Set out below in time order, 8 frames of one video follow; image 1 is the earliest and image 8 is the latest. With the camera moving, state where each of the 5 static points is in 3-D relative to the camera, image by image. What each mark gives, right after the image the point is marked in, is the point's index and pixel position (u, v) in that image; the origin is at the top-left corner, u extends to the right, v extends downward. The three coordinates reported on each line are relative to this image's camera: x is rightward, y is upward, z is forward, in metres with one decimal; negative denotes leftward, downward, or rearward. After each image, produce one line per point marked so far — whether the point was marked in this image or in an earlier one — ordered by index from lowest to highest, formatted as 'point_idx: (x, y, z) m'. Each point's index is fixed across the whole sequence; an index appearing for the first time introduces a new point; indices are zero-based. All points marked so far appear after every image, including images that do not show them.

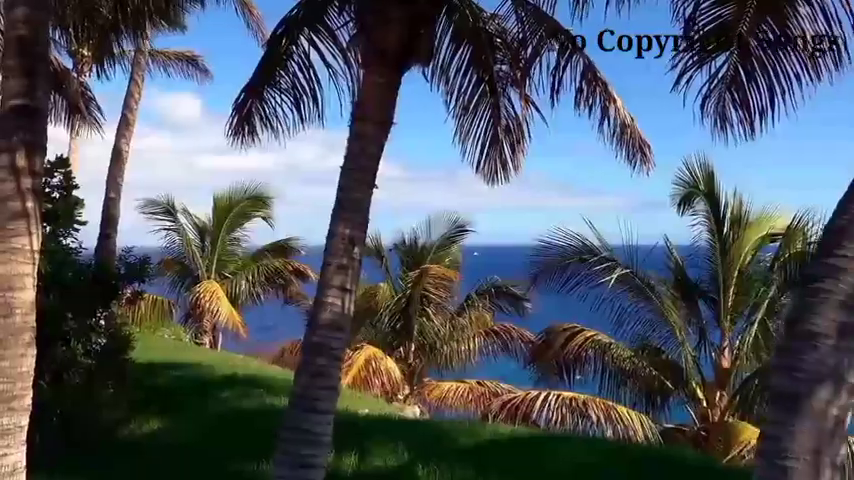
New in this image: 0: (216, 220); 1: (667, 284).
0: (-4.5, +0.4, +18.8) m
1: (+3.3, -0.6, +12.0) m
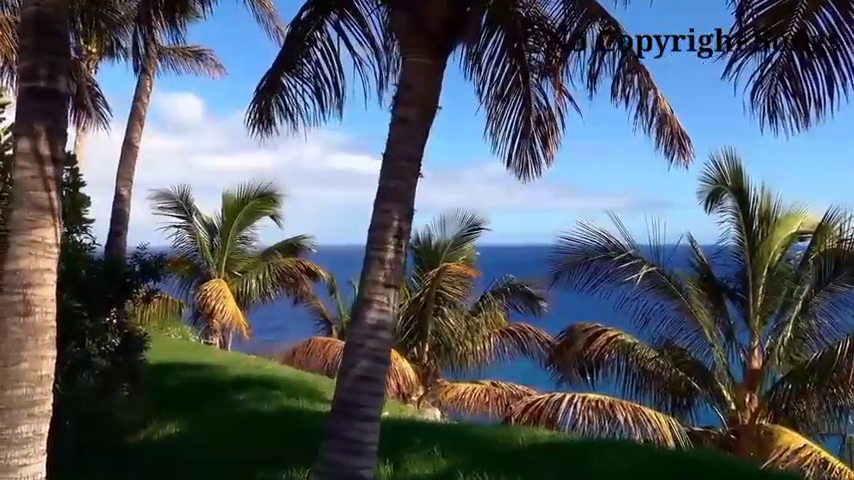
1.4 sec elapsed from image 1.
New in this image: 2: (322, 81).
0: (-4.2, +0.4, +18.4) m
1: (+3.6, -0.6, +11.7) m
2: (-0.8, +1.3, +7.2) m
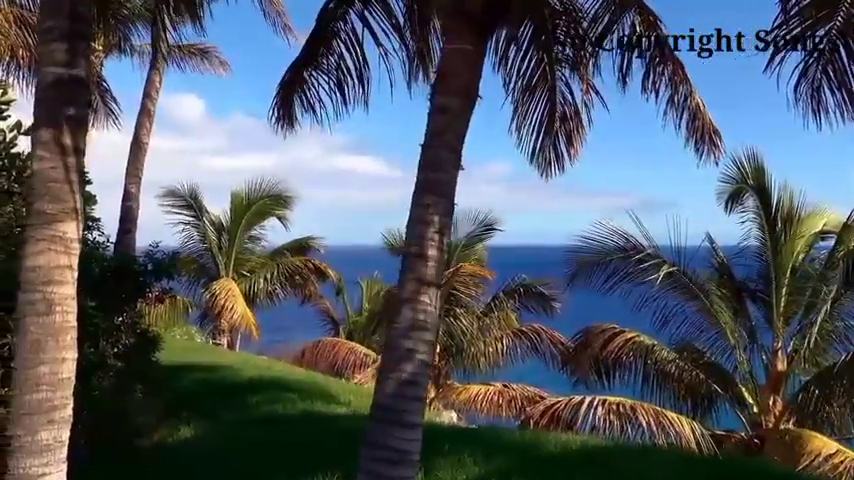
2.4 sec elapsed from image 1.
0: (-4.0, +0.5, +18.2) m
1: (+3.8, -0.6, +11.4) m
2: (-0.6, +1.4, +7.0) m
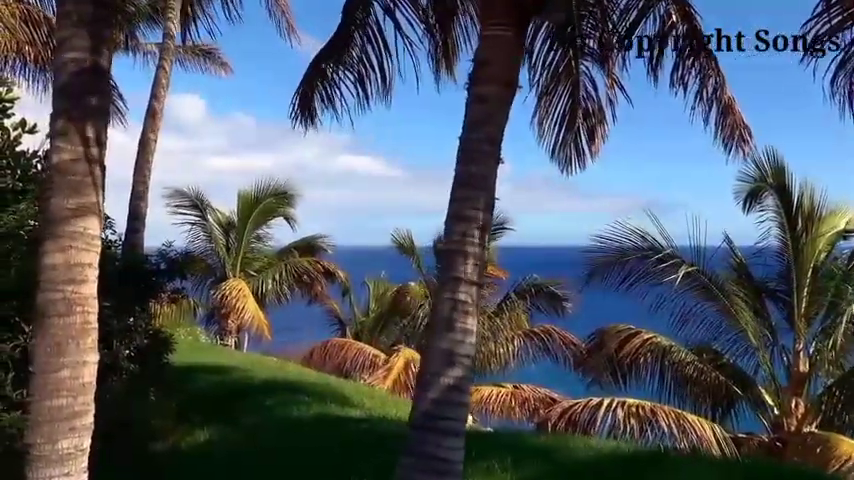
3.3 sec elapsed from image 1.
0: (-3.8, +0.5, +18.0) m
1: (+4.0, -0.5, +11.2) m
2: (-0.4, +1.4, +6.8) m
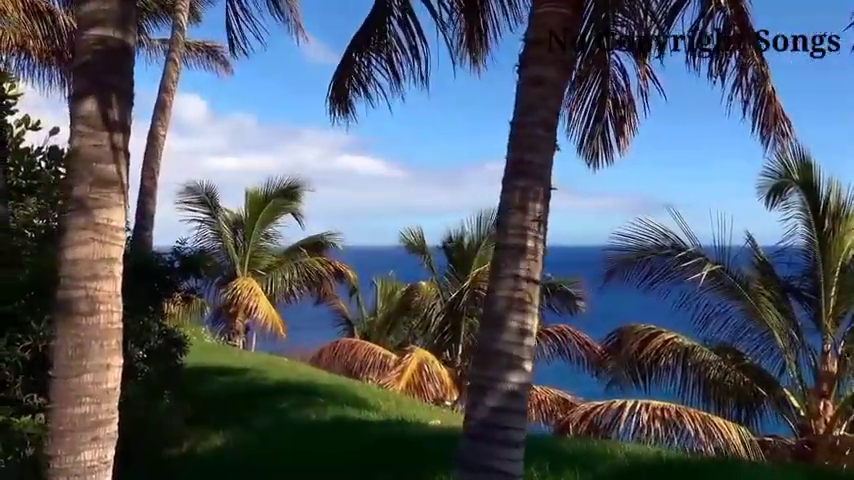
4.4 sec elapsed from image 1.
0: (-3.6, +0.5, +17.7) m
1: (+4.2, -0.5, +10.9) m
2: (-0.2, +1.4, +6.5) m
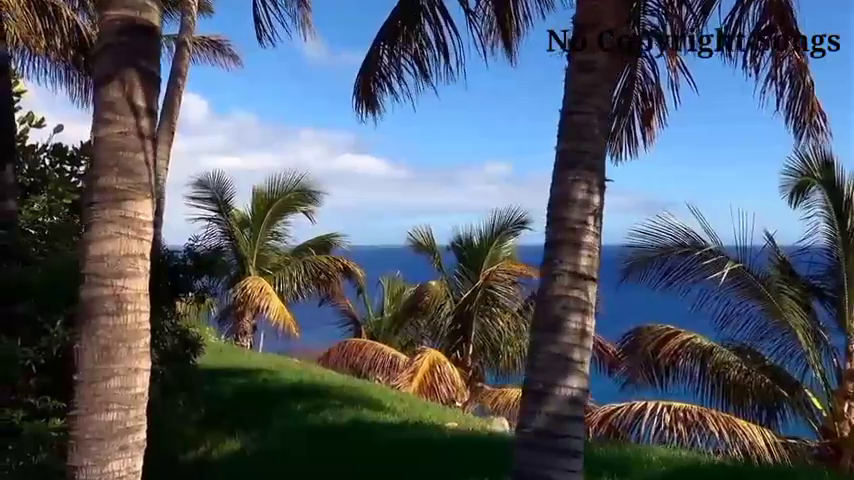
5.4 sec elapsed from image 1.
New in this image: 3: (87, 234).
0: (-3.4, +0.5, +17.5) m
1: (+4.4, -0.5, +10.7) m
2: (-0.1, +1.4, +6.2) m
3: (-1.3, 0.0, +3.3) m
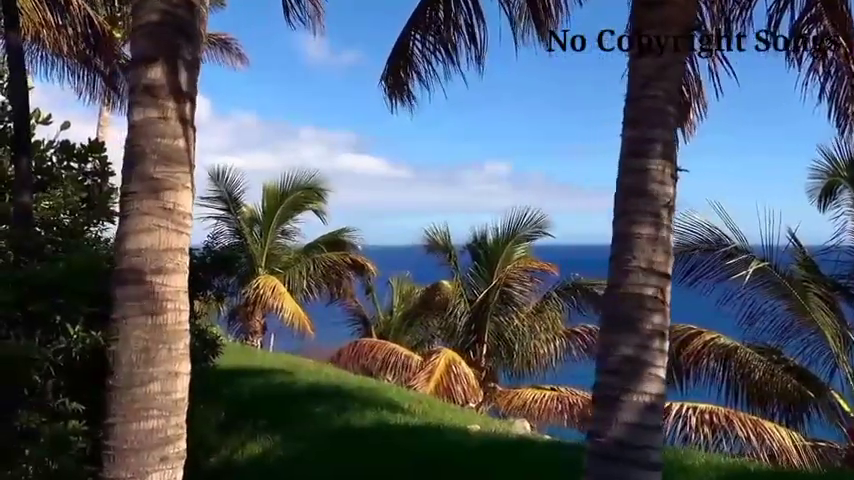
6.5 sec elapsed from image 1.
0: (-3.2, +0.6, +17.2) m
1: (+4.6, -0.5, +10.4) m
2: (+0.2, +1.4, +6.0) m
3: (-1.1, 0.0, +3.1) m
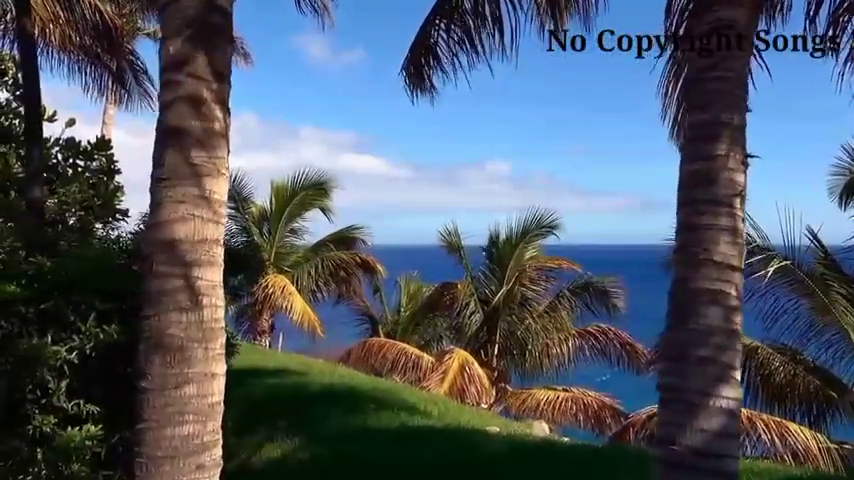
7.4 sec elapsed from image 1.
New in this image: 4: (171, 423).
0: (-3.0, +0.6, +17.0) m
1: (+4.8, -0.4, +10.2) m
2: (+0.3, +1.5, +5.8) m
3: (-0.9, +0.1, +2.9) m
4: (-0.9, -0.6, +2.8) m
